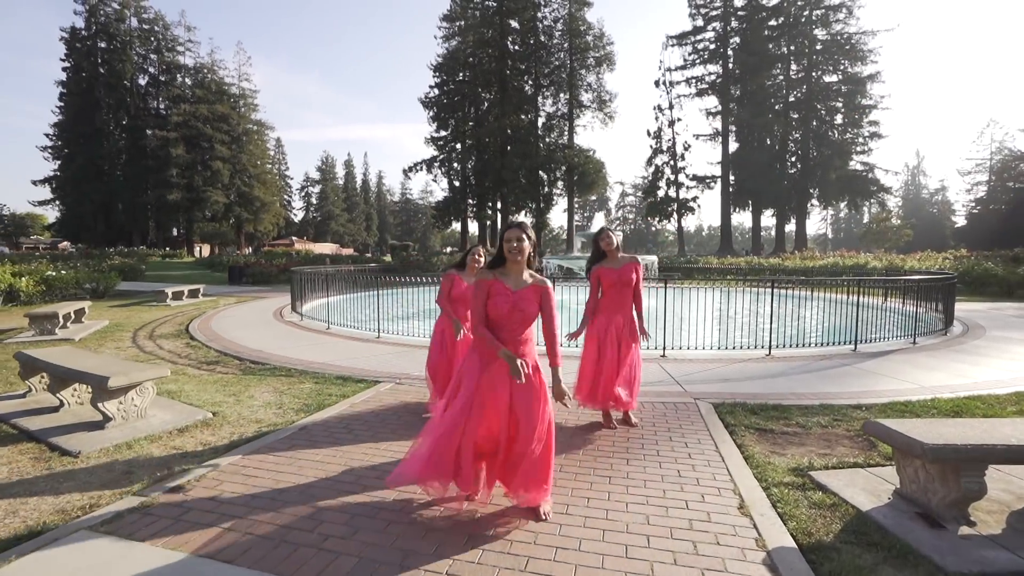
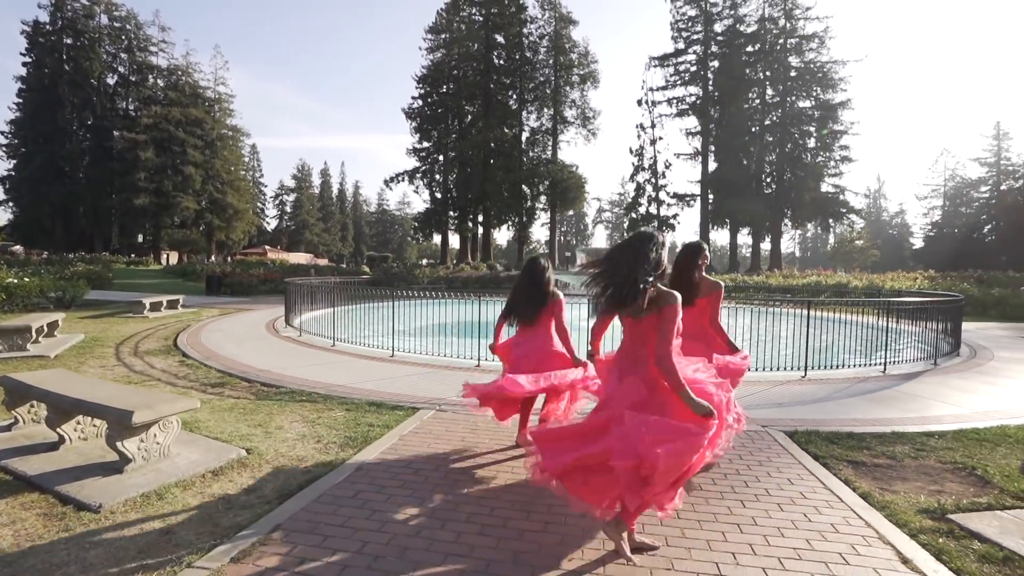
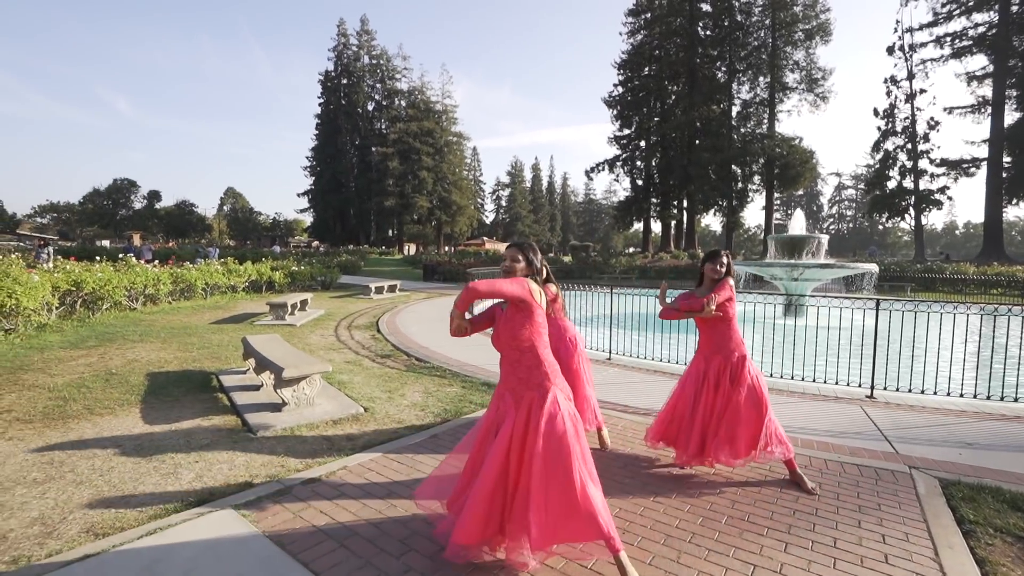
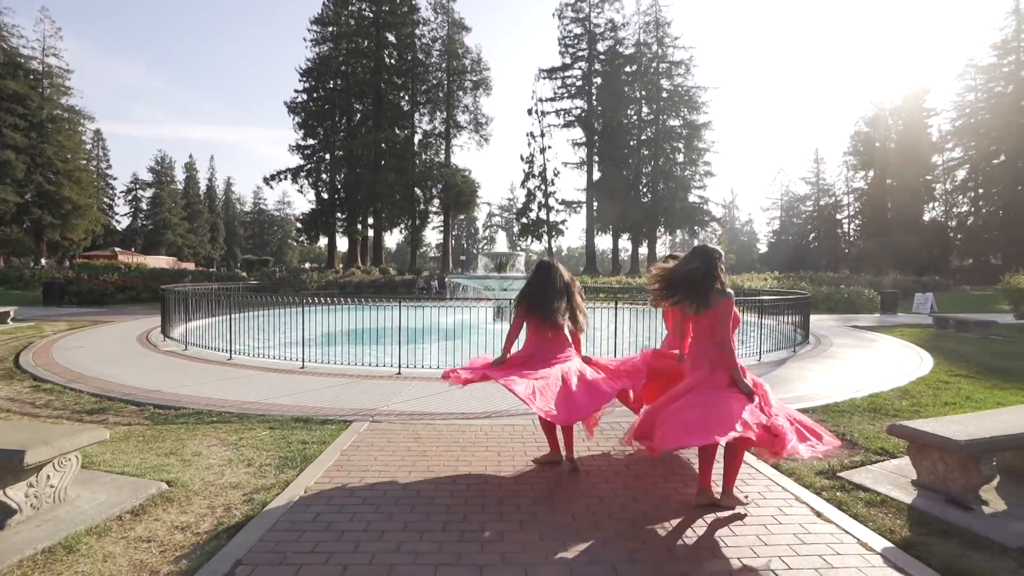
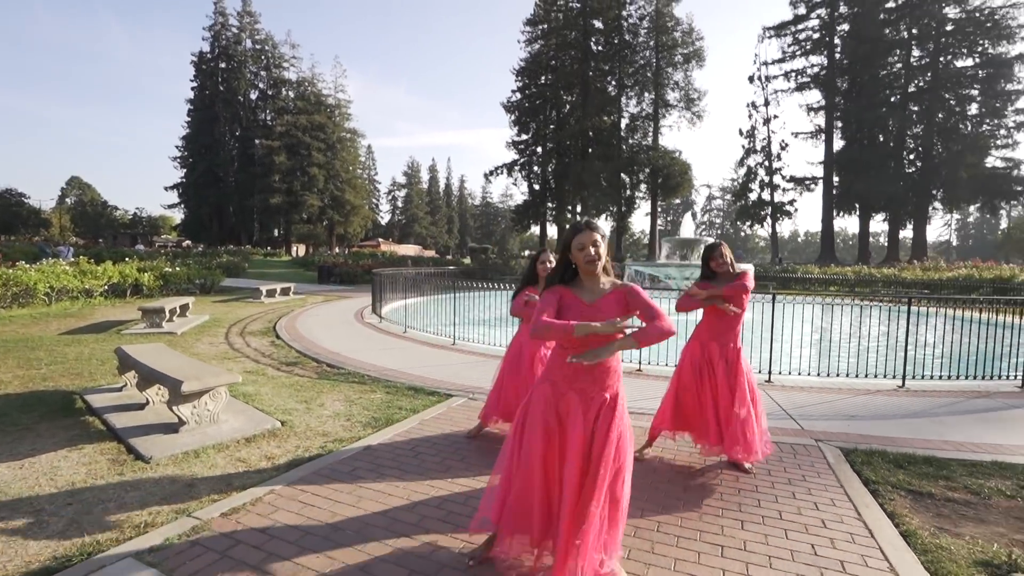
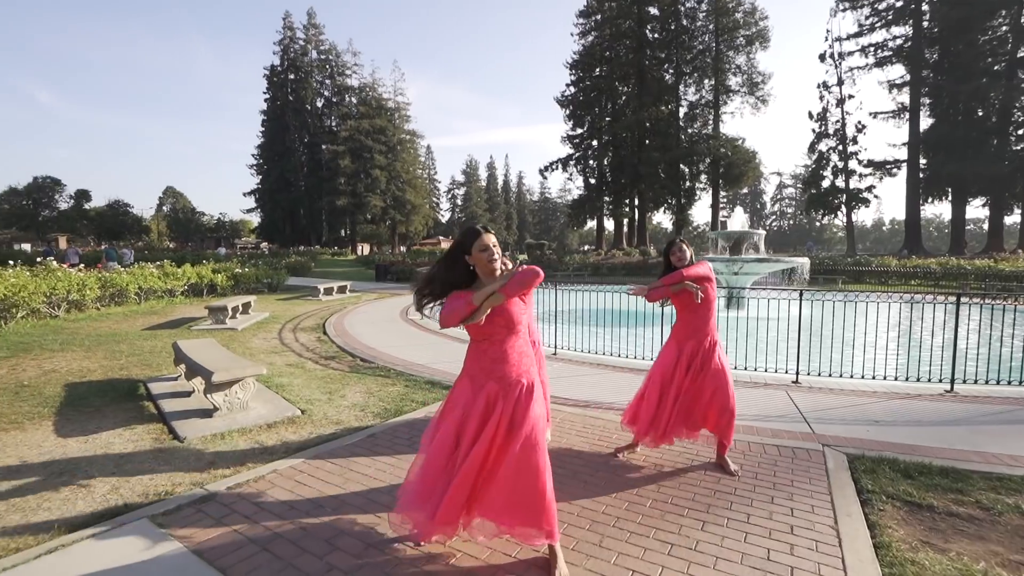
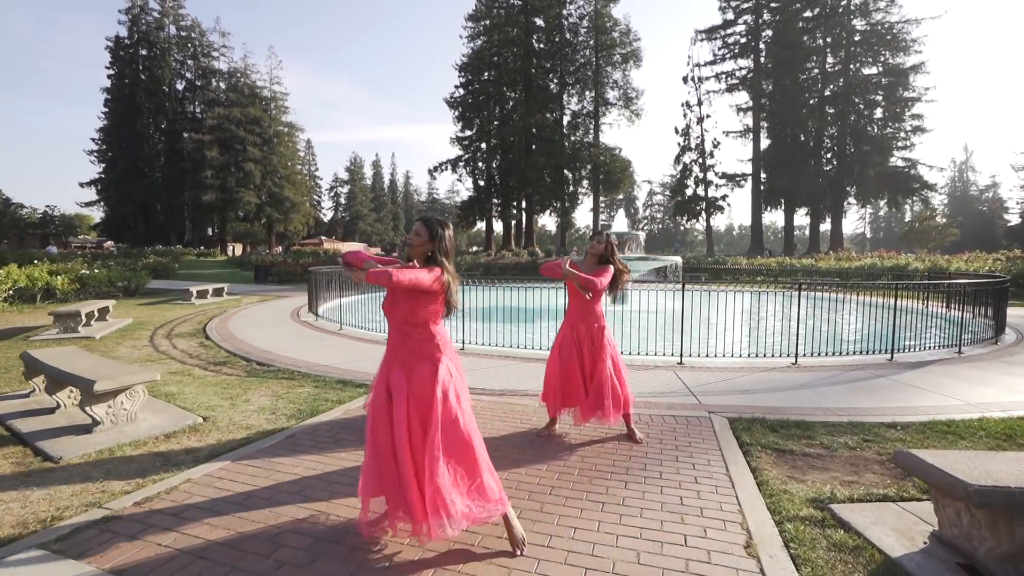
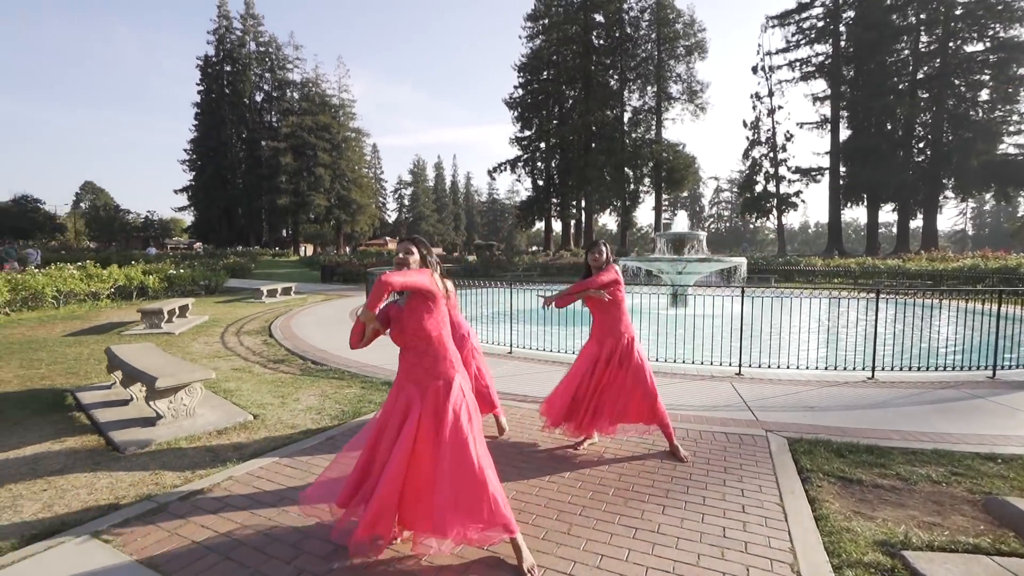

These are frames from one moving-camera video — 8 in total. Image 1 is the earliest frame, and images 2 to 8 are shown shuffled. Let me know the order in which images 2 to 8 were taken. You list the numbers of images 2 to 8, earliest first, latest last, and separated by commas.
7, 8, 6, 3, 5, 2, 4
